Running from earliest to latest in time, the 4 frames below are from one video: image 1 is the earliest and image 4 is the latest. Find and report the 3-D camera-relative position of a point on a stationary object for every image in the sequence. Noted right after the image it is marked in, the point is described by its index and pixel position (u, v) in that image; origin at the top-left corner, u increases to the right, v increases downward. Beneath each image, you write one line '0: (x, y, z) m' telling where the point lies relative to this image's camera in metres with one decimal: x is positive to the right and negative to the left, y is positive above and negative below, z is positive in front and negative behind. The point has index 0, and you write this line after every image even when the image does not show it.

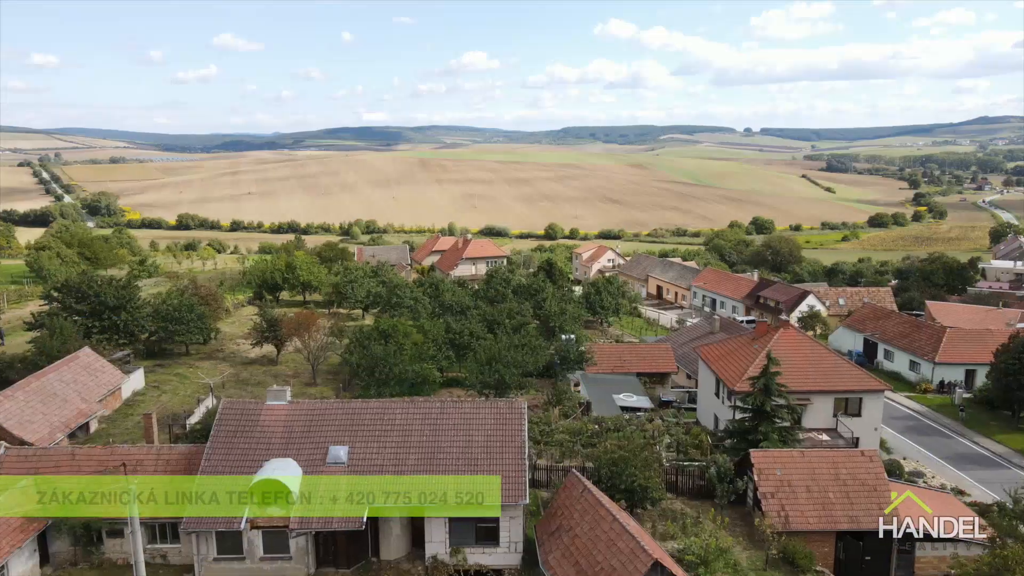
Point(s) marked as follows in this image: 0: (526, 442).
0: (+0.4, -4.7, +19.8) m
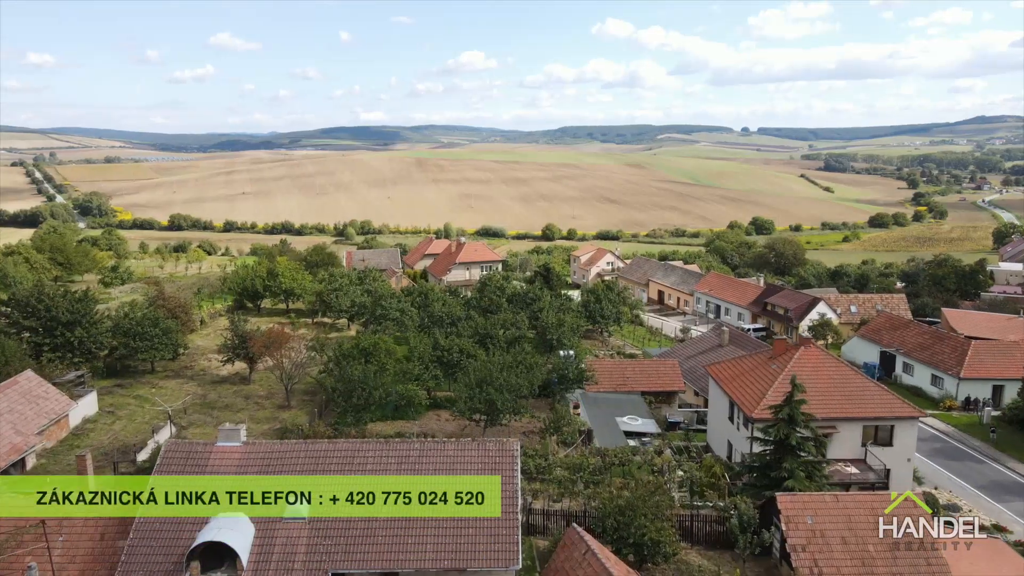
0: (+0.2, -5.3, +17.0) m
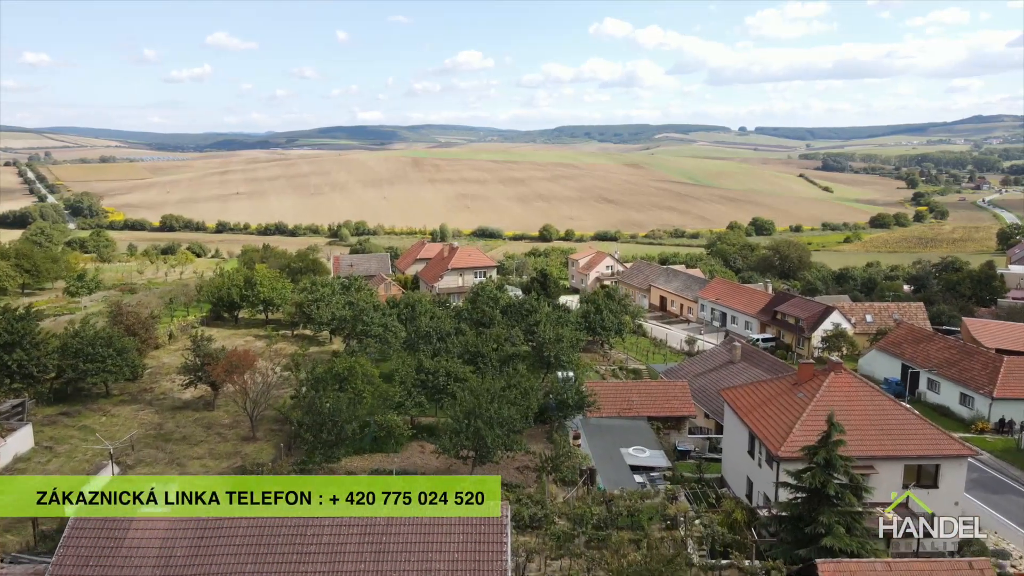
0: (-0.1, -6.0, +13.9) m
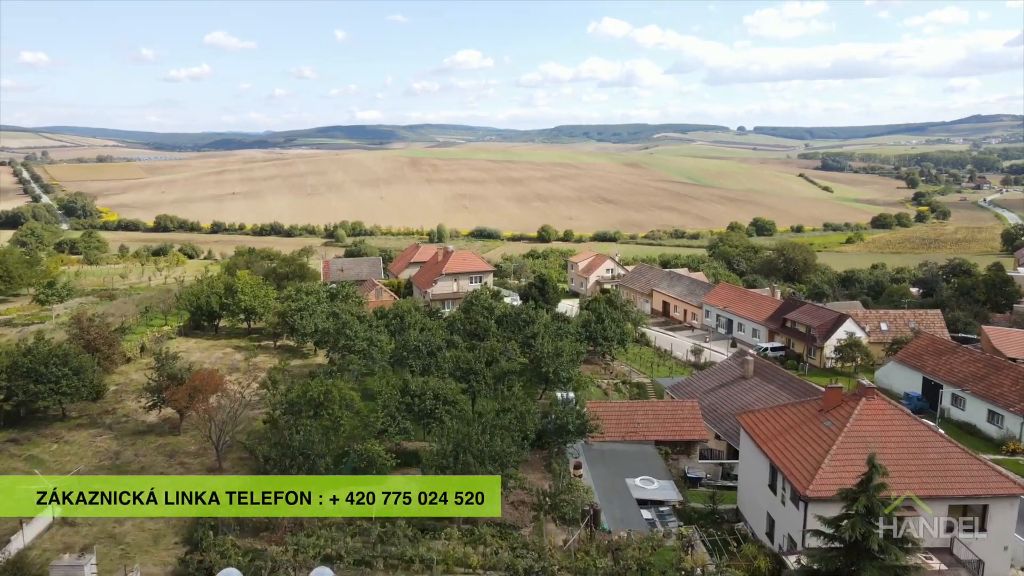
0: (-0.3, -6.5, +11.4) m
